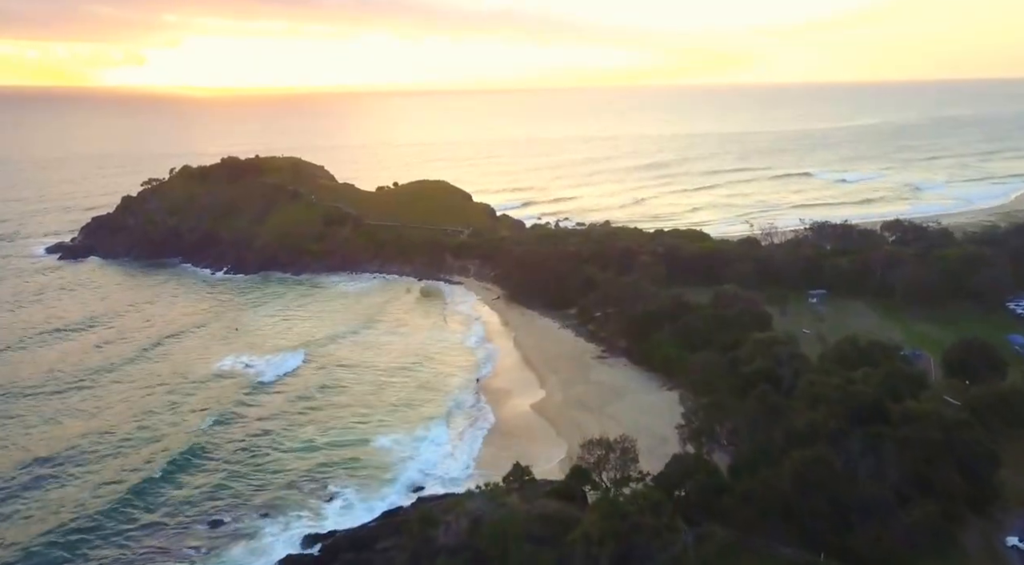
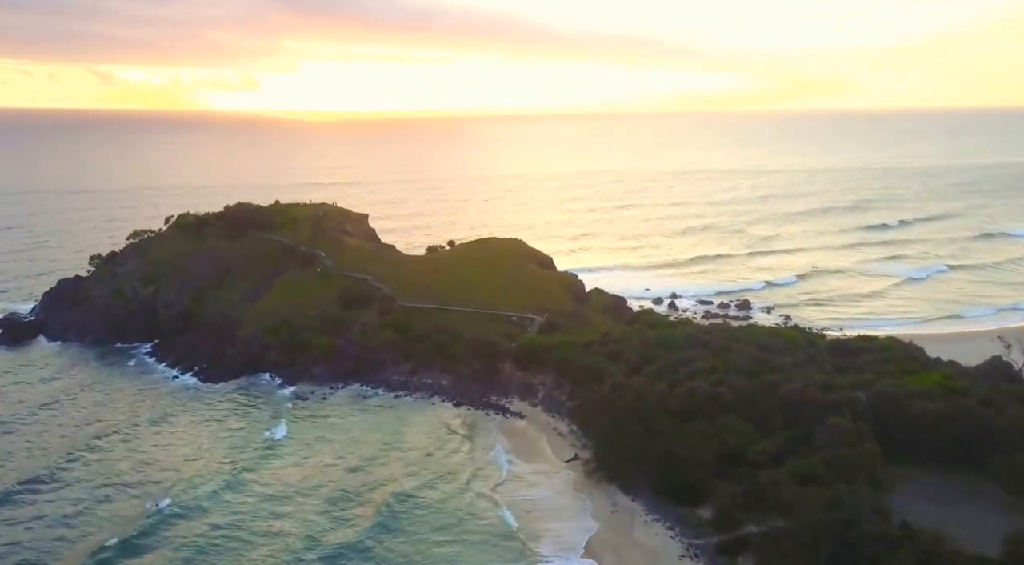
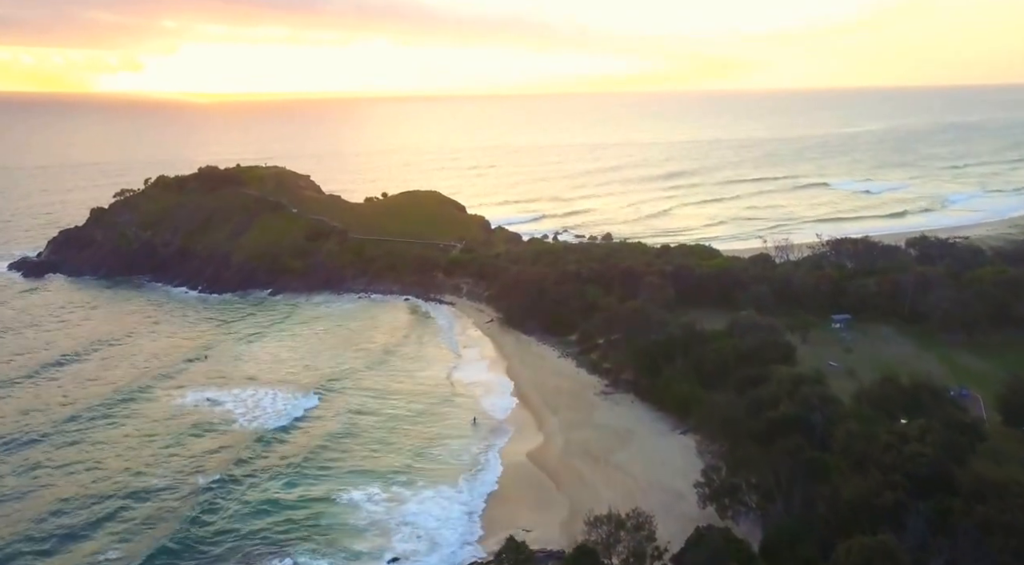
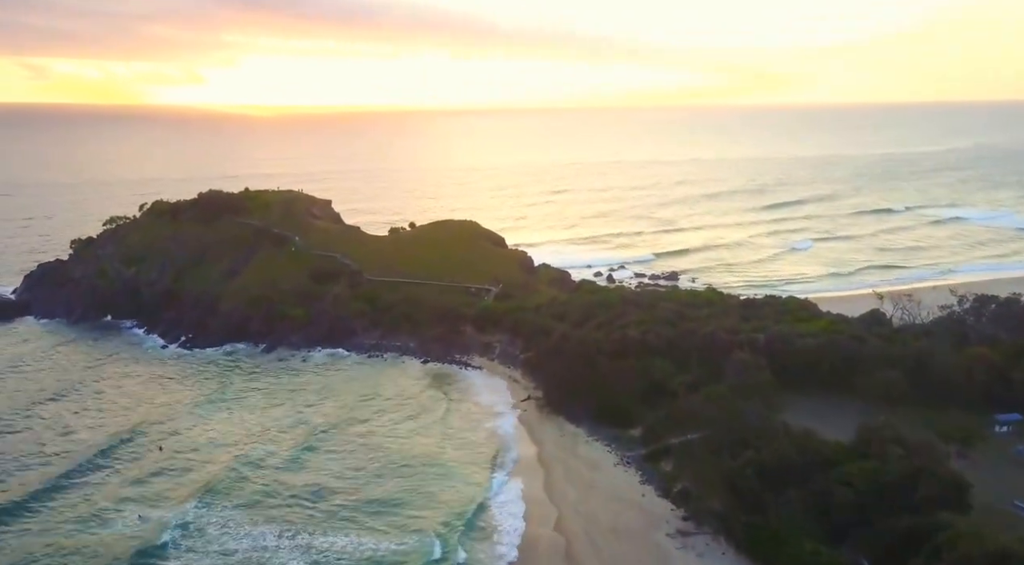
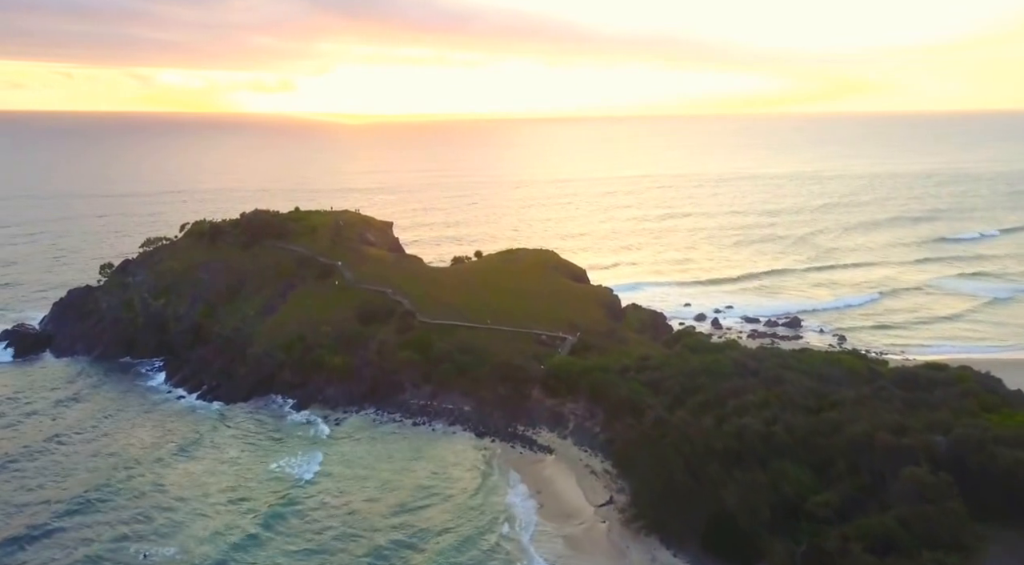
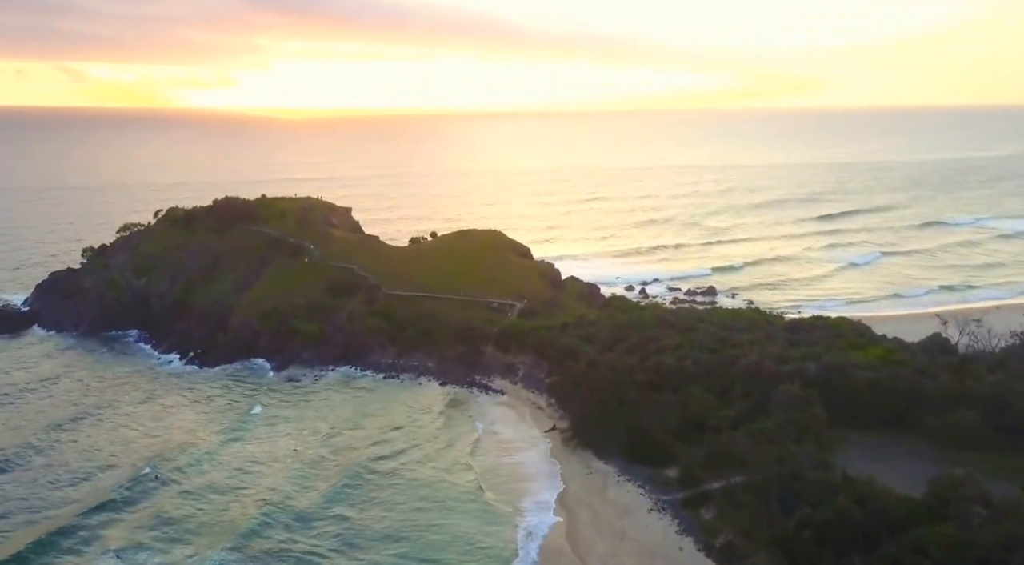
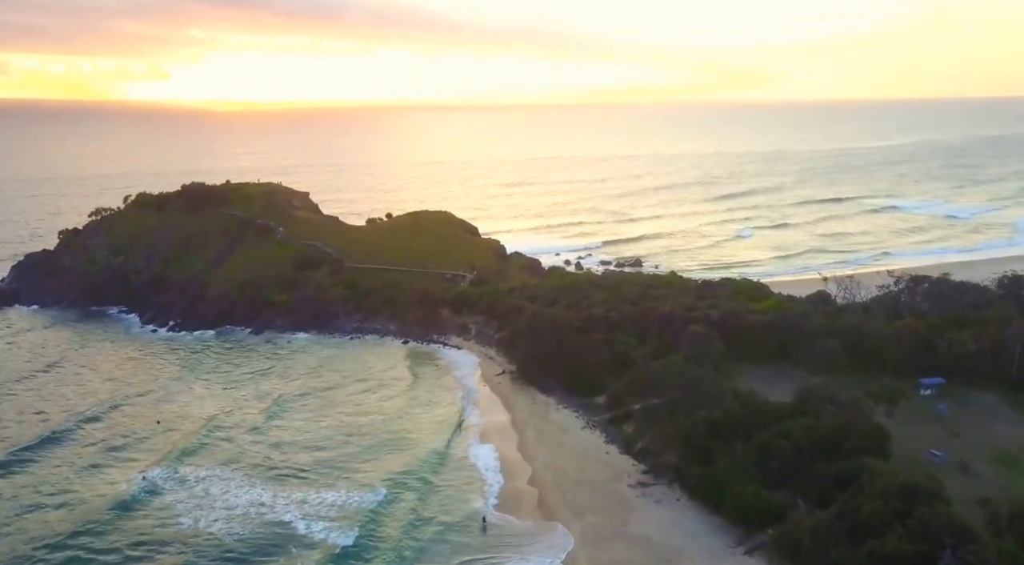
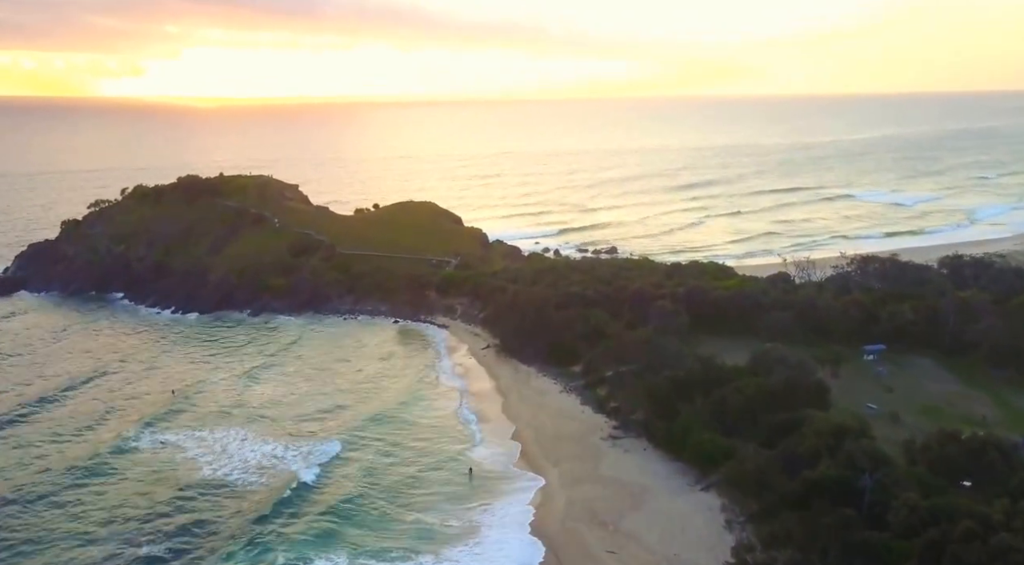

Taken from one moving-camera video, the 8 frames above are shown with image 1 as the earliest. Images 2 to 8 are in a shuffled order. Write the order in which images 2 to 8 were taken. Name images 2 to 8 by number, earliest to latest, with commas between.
3, 8, 7, 4, 6, 2, 5
